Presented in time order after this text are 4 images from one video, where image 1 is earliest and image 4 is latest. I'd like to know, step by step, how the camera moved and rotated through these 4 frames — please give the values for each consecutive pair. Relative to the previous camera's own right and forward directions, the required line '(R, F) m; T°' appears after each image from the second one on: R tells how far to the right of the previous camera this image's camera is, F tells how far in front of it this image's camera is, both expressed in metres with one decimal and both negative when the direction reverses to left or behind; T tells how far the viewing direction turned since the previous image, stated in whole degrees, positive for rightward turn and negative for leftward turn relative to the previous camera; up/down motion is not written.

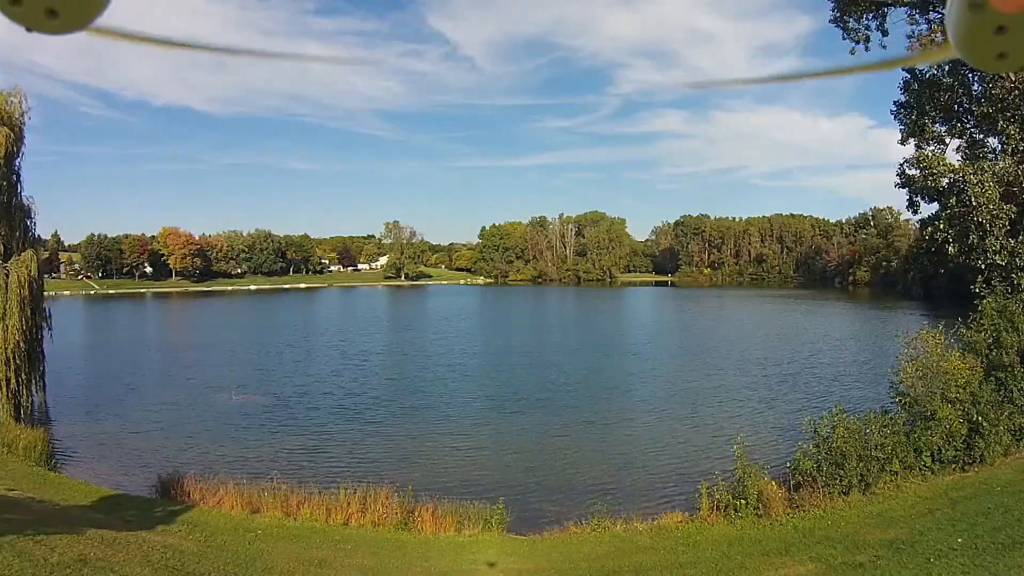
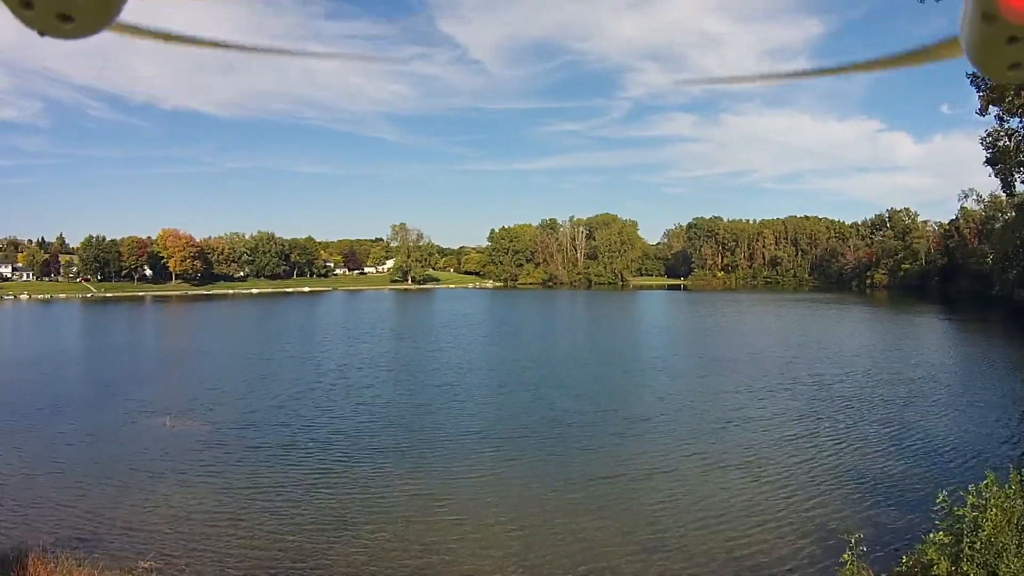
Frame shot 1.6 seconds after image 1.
(-0.1, +0.8) m; -1°
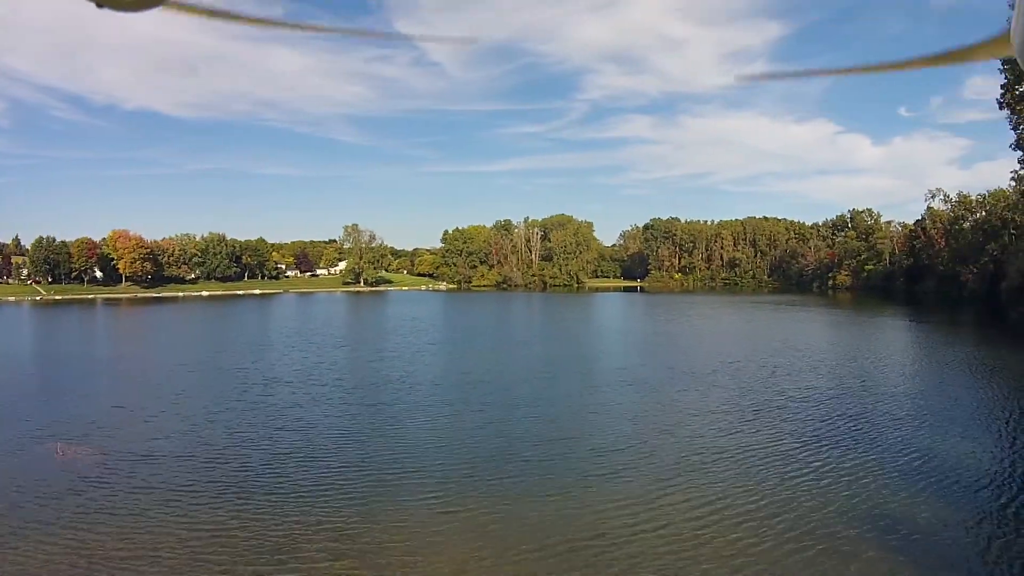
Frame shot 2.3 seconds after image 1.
(+0.4, +1.2) m; +3°
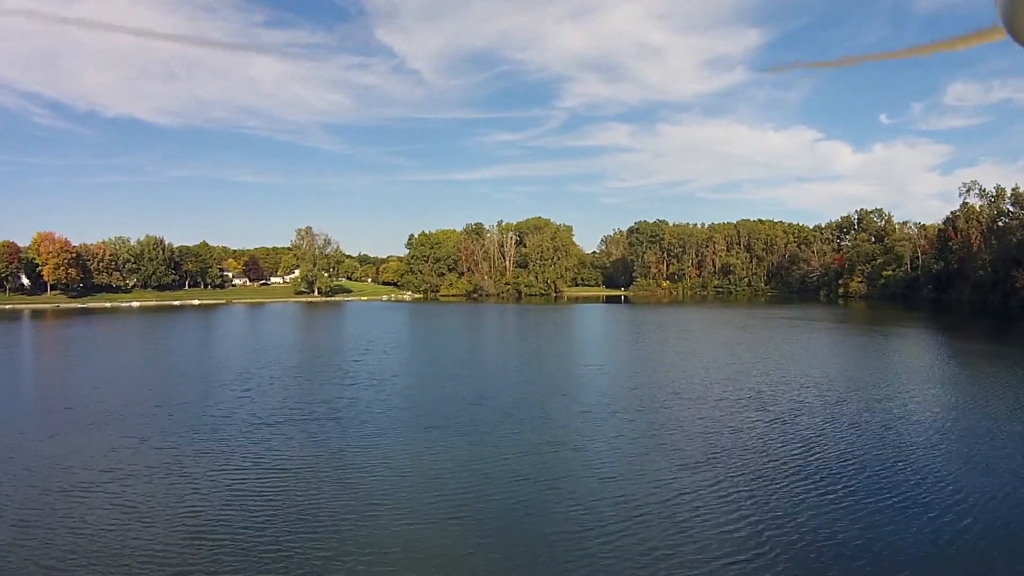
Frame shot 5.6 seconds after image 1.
(+0.4, +3.8) m; +2°
